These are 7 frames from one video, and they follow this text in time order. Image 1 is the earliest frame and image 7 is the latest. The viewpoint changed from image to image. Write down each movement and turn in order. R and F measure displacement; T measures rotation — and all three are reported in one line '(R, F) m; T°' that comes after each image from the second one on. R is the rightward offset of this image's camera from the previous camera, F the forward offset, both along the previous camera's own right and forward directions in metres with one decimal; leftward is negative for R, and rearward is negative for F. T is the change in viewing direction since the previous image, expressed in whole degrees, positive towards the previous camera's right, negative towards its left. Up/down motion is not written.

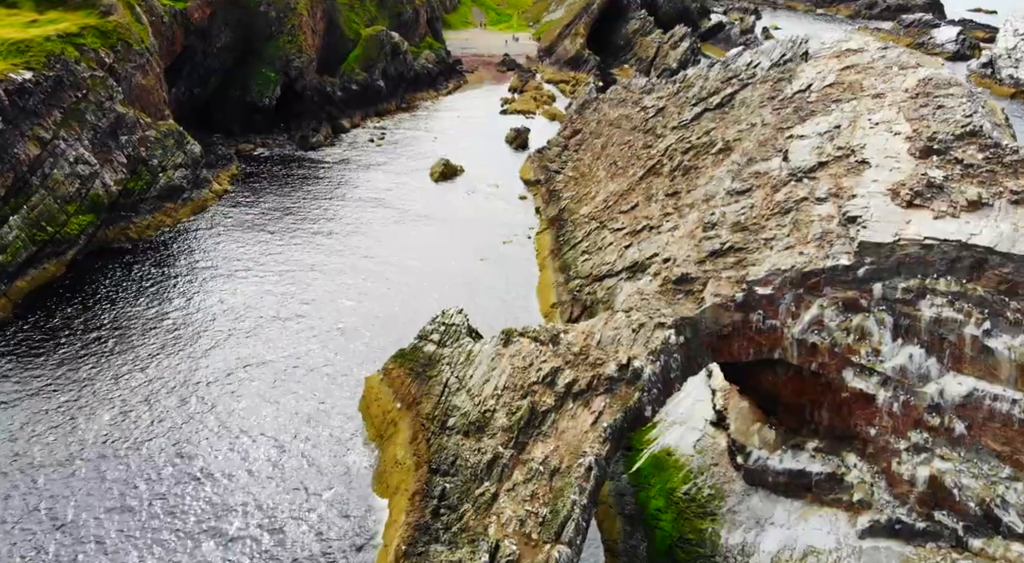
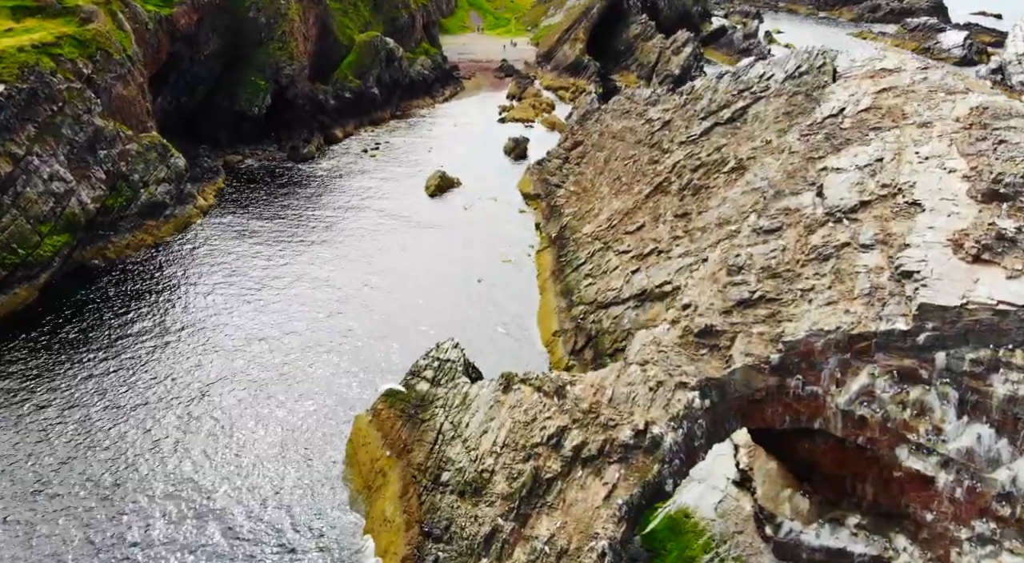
(-0.1, +3.0) m; 0°
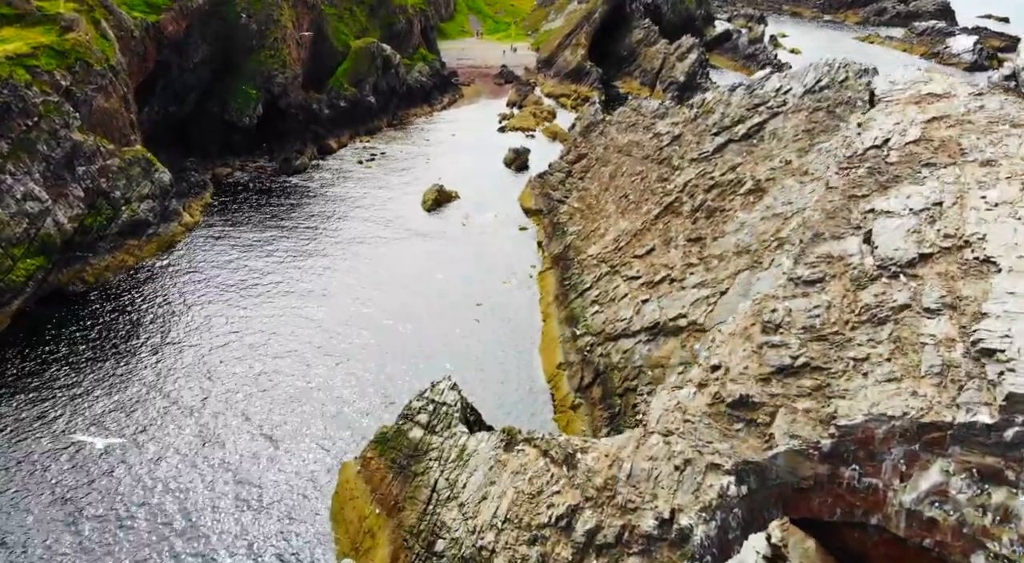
(-0.1, +3.0) m; 0°
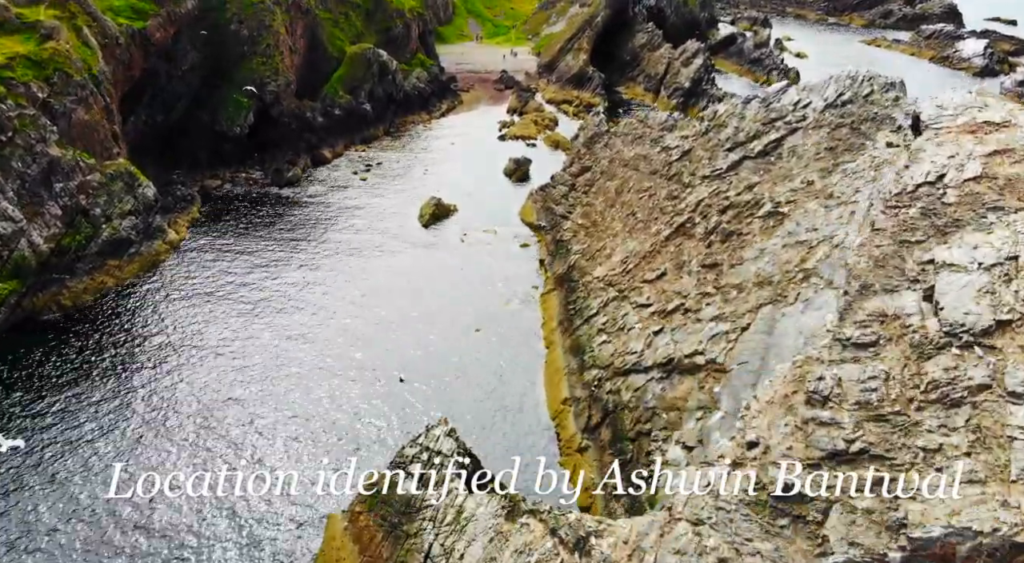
(-0.1, +2.9) m; 0°
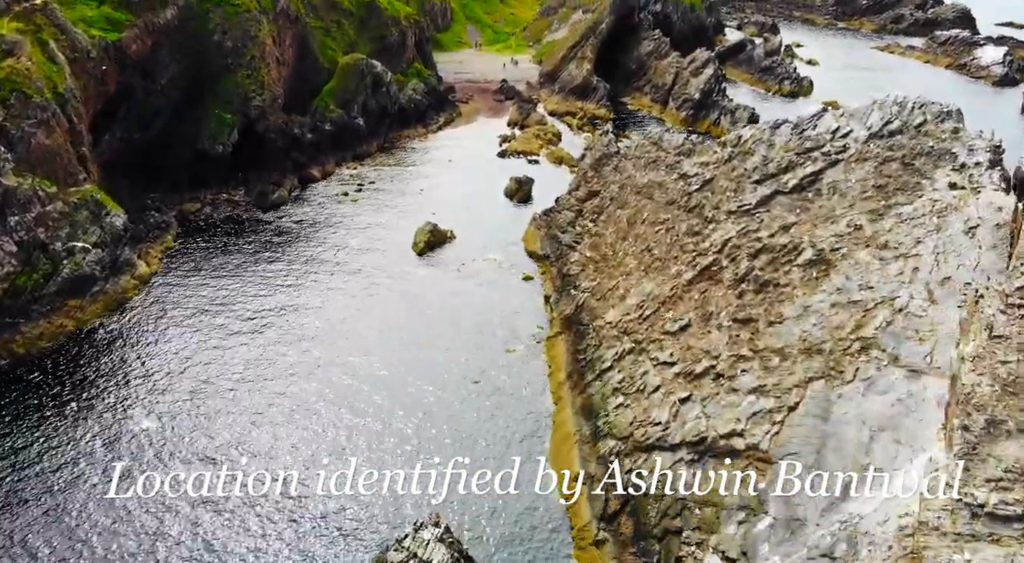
(-0.2, +5.1) m; 0°
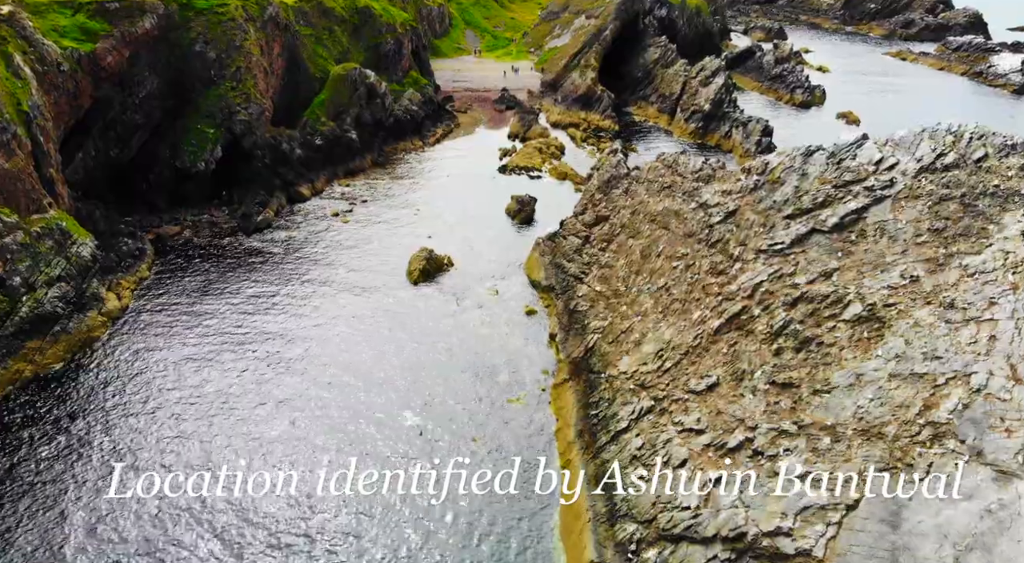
(-0.3, +4.5) m; 0°
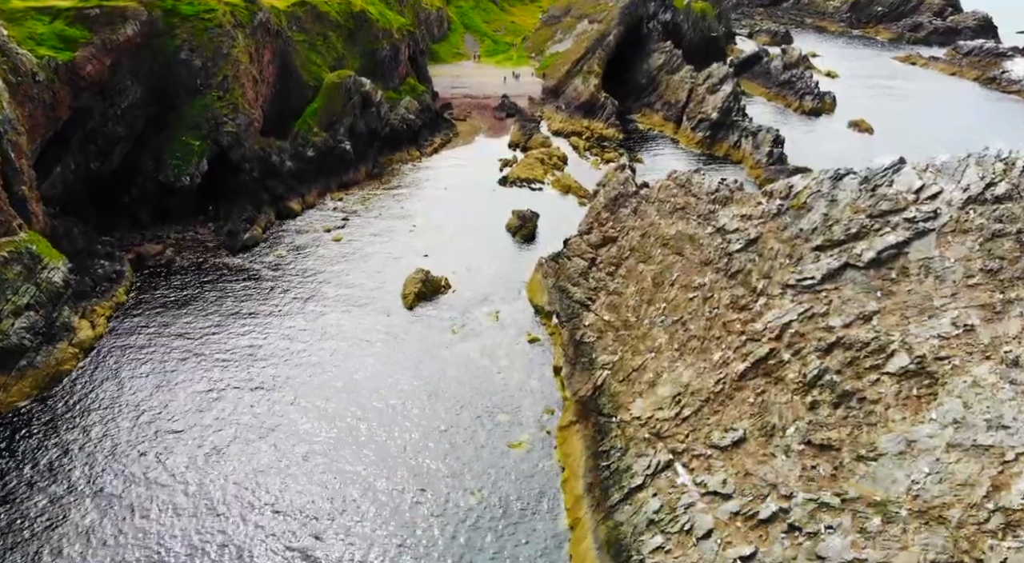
(-0.2, +3.4) m; 0°
